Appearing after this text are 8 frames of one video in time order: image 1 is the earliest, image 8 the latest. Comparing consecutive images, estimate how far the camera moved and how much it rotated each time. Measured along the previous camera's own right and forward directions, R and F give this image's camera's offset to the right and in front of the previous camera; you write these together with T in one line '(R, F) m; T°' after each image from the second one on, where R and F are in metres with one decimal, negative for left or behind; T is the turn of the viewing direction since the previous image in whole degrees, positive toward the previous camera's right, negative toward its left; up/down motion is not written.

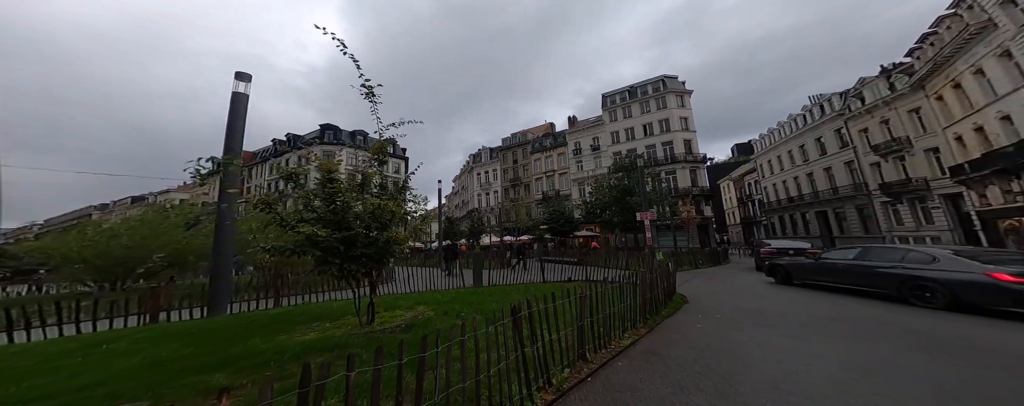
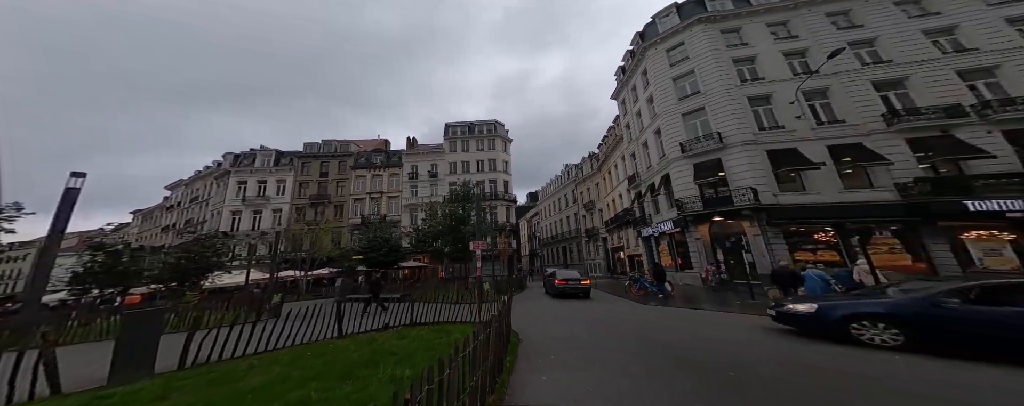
(+1.2, +1.4) m; +30°
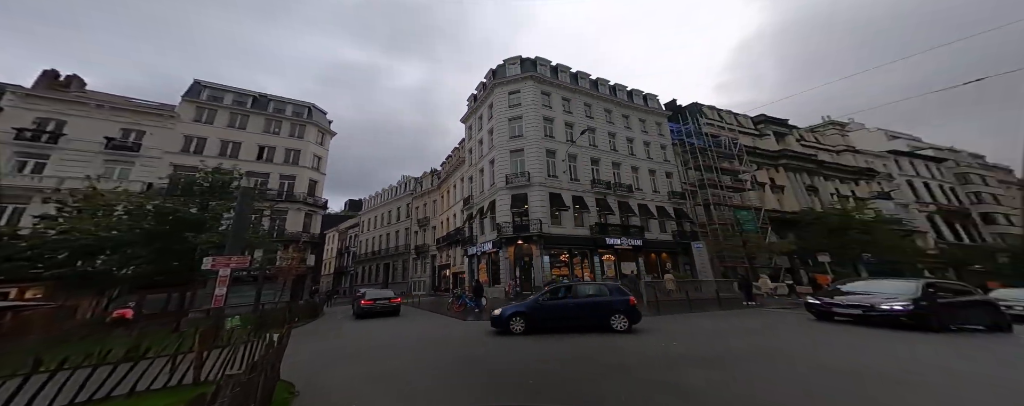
(+2.0, +0.5) m; +30°
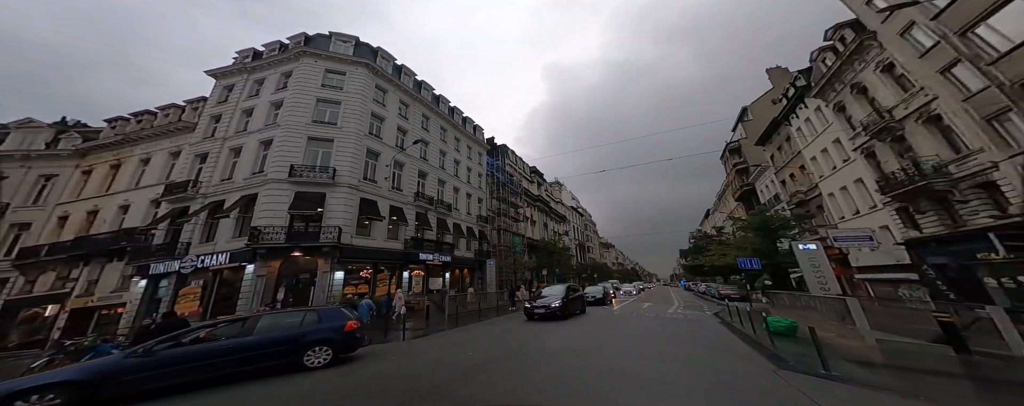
(+0.7, 0.0) m; +32°
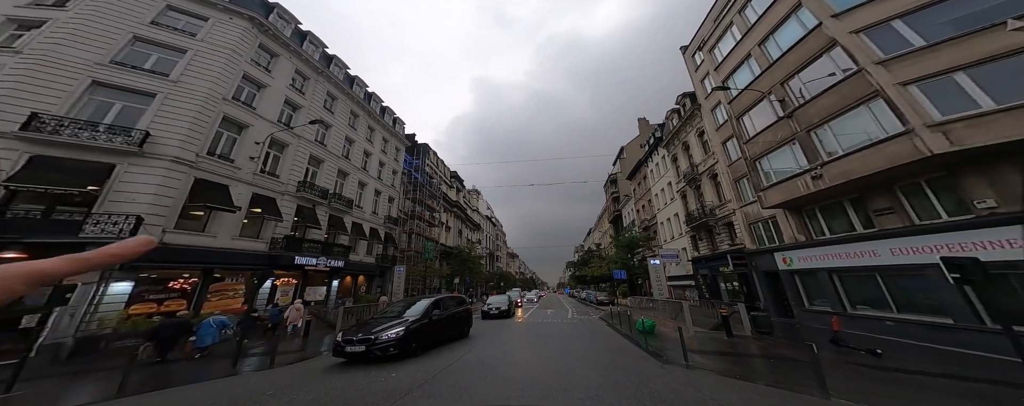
(+0.8, +1.1) m; +16°
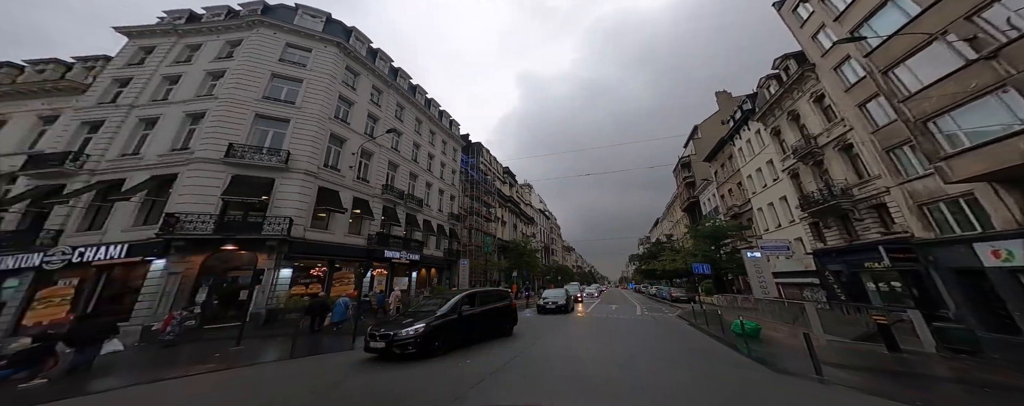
(-0.7, -0.6) m; -11°
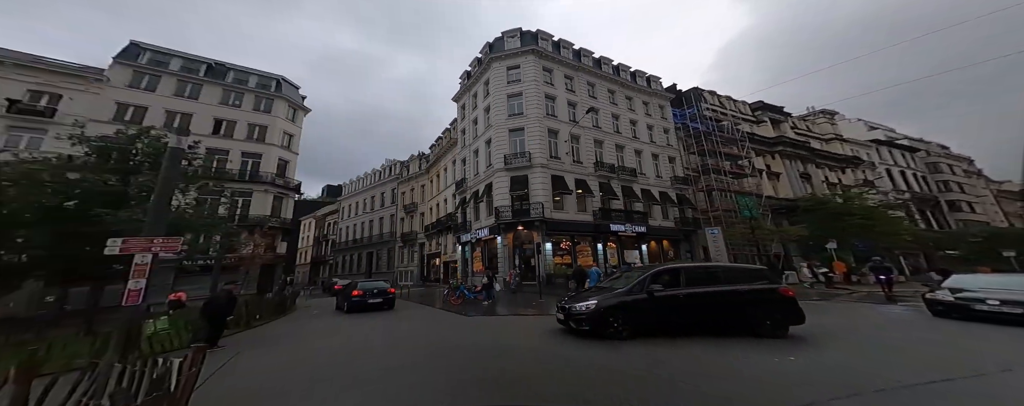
(-0.4, -1.2) m; -38°
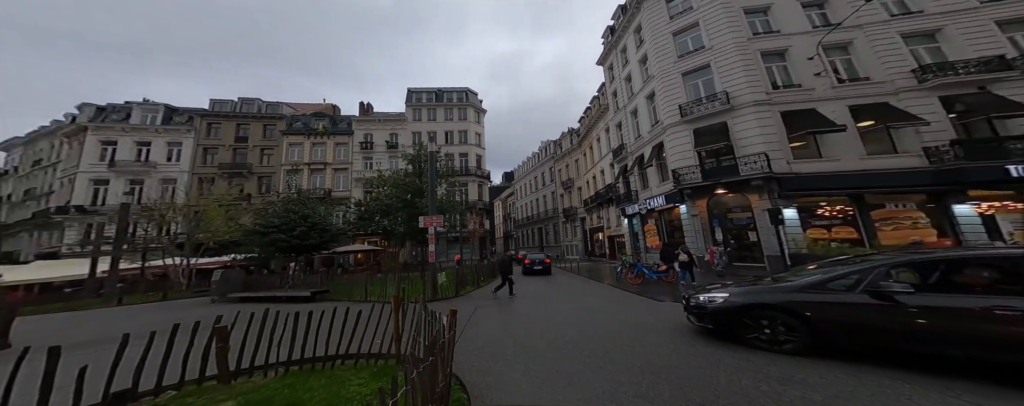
(-2.2, +1.6) m; -27°
